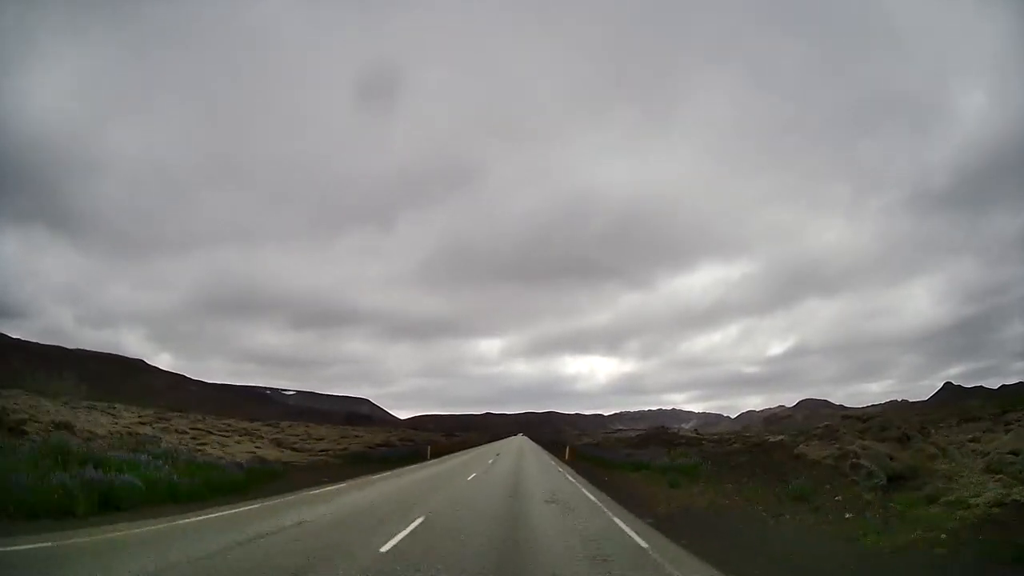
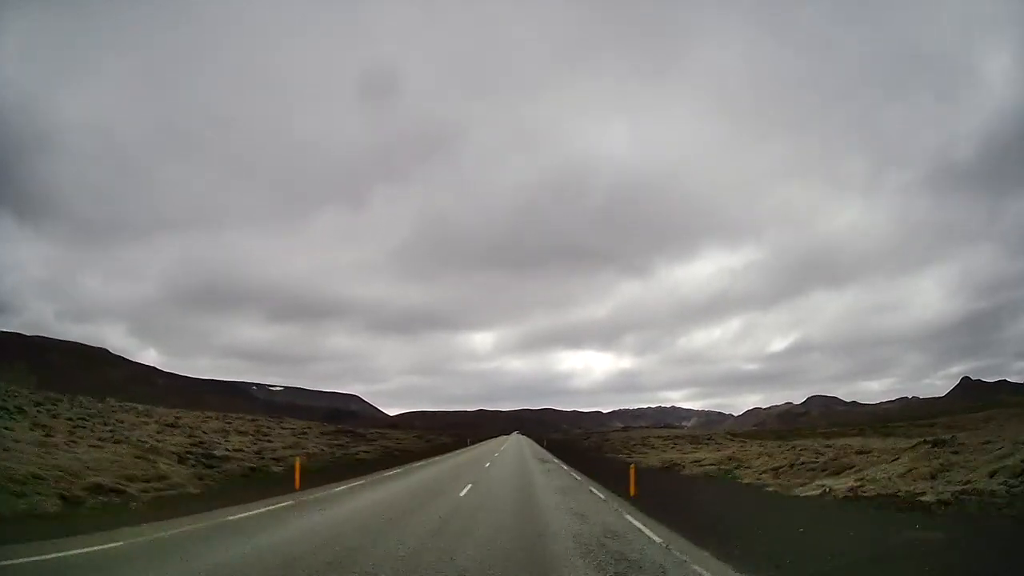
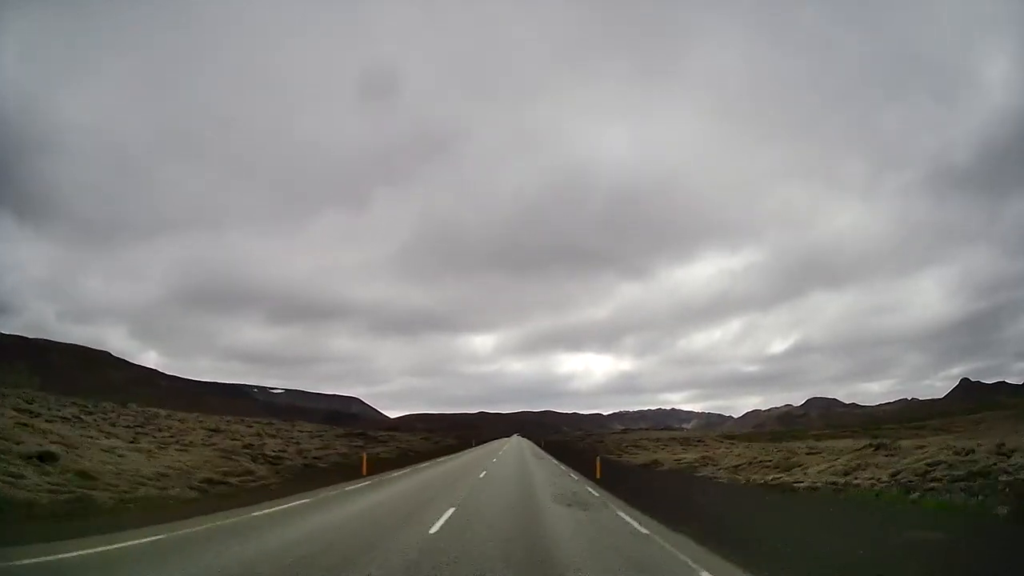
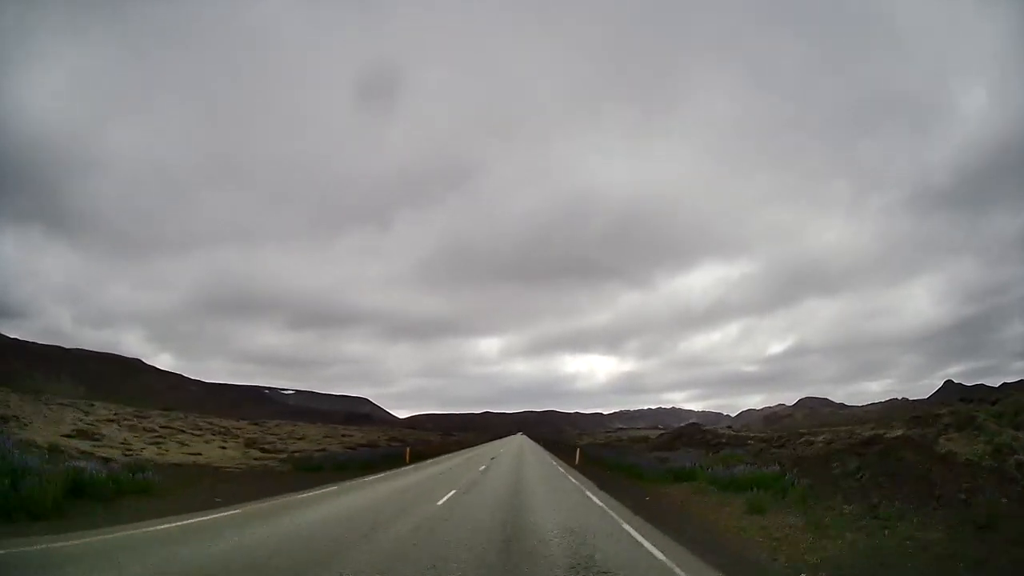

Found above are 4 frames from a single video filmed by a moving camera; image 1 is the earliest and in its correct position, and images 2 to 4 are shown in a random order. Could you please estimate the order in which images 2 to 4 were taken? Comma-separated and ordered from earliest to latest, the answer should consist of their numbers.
4, 3, 2
